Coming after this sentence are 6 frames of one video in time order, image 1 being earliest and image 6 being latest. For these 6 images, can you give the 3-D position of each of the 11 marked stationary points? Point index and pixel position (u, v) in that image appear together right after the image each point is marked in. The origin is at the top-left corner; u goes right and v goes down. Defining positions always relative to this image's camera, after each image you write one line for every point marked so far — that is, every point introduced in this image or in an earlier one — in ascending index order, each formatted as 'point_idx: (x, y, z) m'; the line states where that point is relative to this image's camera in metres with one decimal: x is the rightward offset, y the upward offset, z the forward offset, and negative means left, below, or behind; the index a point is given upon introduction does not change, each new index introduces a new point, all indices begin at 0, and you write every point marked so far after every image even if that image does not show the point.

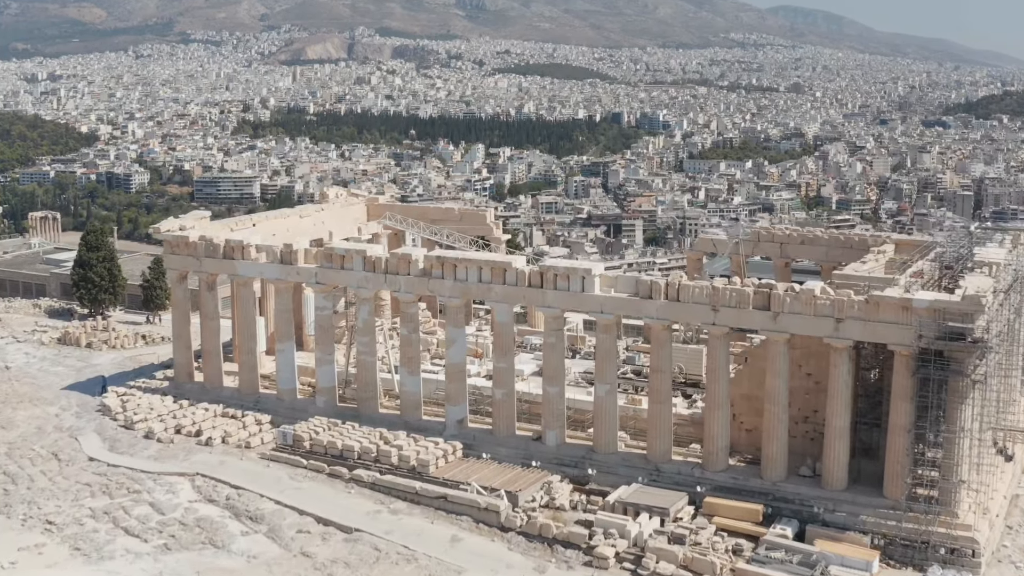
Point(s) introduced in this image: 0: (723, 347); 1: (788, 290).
0: (+3.4, -0.9, +19.3) m
1: (+4.4, 0.0, +18.8) m
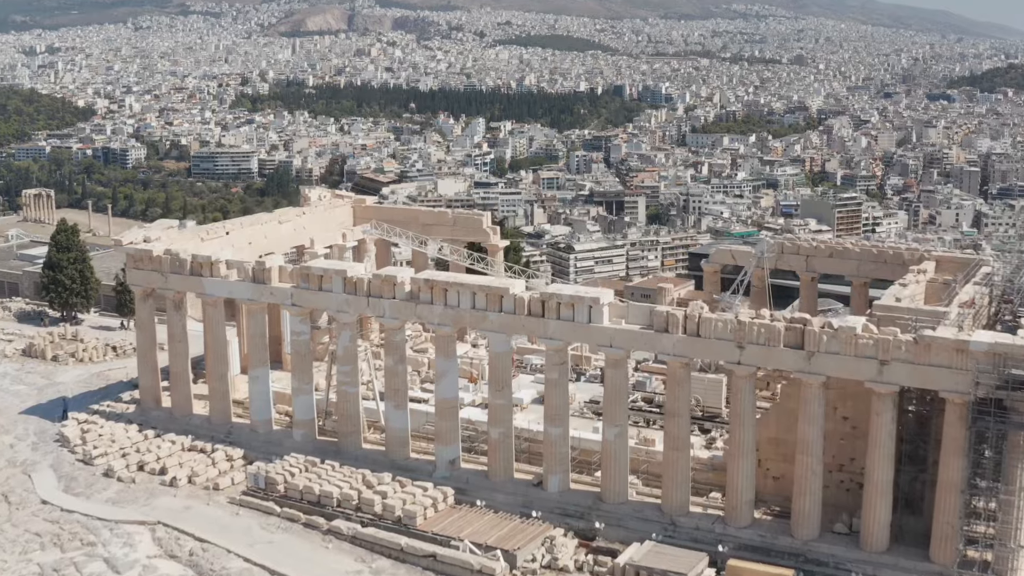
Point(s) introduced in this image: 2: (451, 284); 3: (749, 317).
0: (+3.4, -1.4, +17.0) m
1: (+4.3, -0.5, +16.5) m
2: (-1.0, +0.1, +18.9) m
3: (+3.4, -0.4, +16.9) m
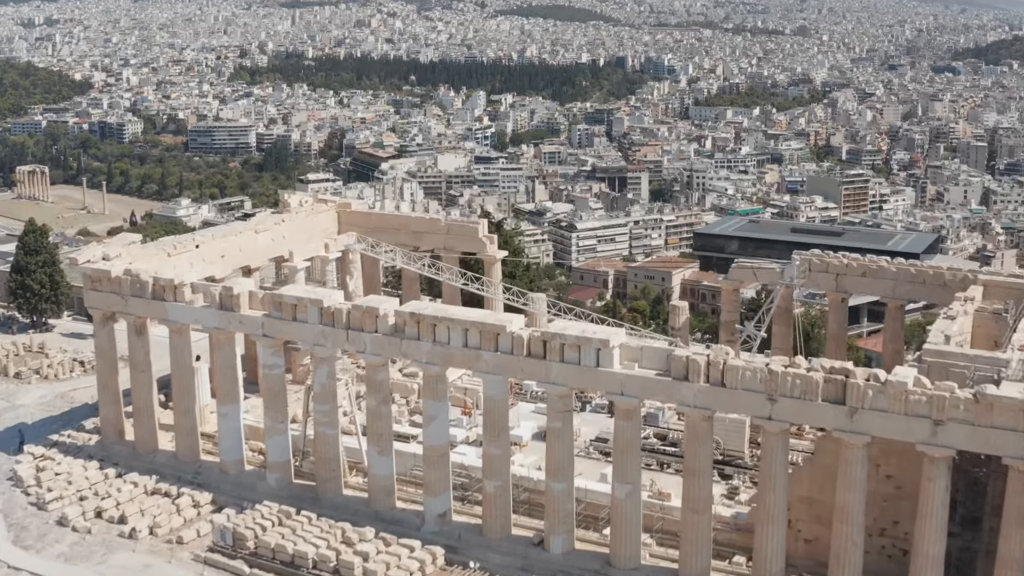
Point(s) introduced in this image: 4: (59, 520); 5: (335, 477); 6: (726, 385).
0: (+3.3, -2.0, +14.9) m
1: (+4.3, -1.1, +14.3) m
2: (-1.0, -0.4, +16.7) m
3: (+3.3, -1.0, +14.7) m
4: (-7.3, -3.7, +19.2) m
5: (-2.8, -3.0, +18.6) m
6: (+2.7, -1.2, +14.9) m
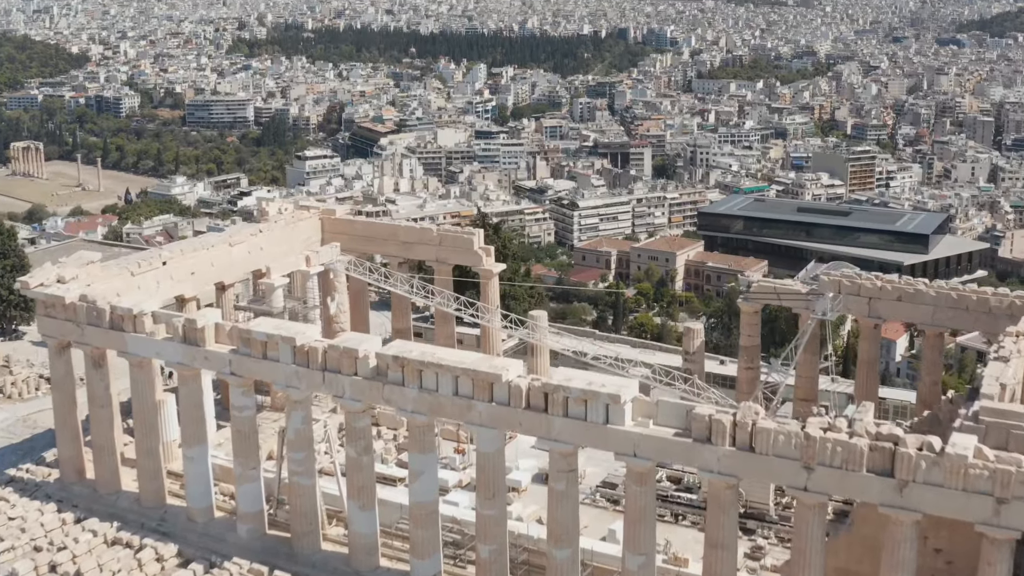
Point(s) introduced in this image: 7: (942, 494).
0: (+3.3, -2.5, +12.9) m
1: (+4.2, -1.6, +12.3) m
2: (-1.1, -0.9, +14.7) m
3: (+3.3, -1.5, +12.7) m
4: (-7.3, -4.1, +17.3) m
5: (-2.8, -3.4, +16.7) m
6: (+2.6, -1.7, +13.0) m
7: (+4.4, -2.1, +12.2) m
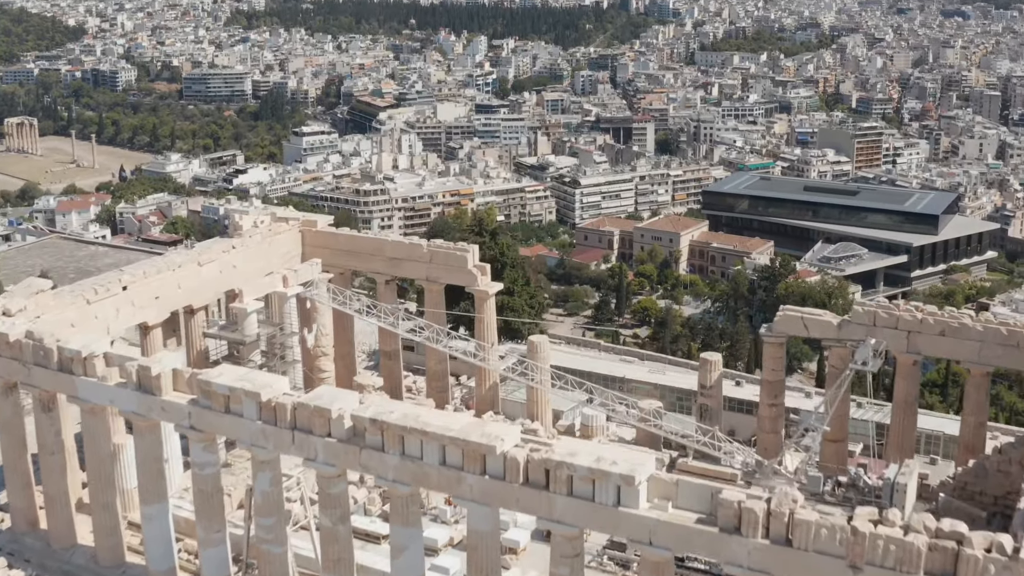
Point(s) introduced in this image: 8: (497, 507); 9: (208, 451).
0: (+3.2, -3.1, +11.0) m
1: (+4.2, -2.3, +10.4) m
2: (-1.1, -1.5, +12.8) m
3: (+3.2, -2.1, +10.8) m
4: (-7.4, -4.7, +15.4) m
5: (-2.9, -3.9, +14.8) m
6: (+2.6, -2.4, +11.0) m
7: (+4.4, -2.7, +10.2) m
8: (-0.2, -2.3, +12.5) m
9: (-3.7, -2.0, +14.7) m
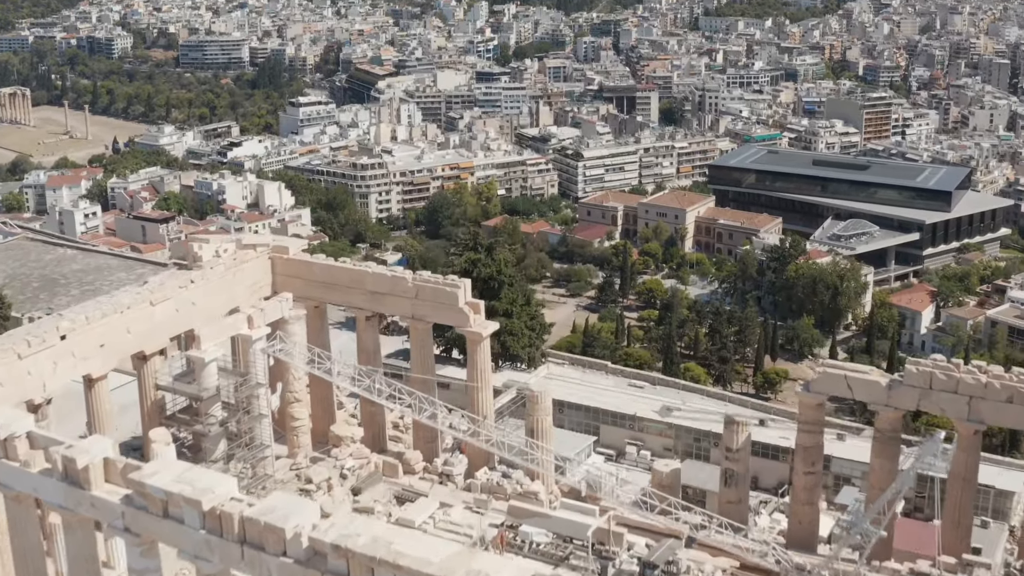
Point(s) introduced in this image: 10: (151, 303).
0: (+3.2, -4.0, +8.7) m
1: (+4.1, -3.2, +8.0) m
2: (-1.1, -2.3, +10.4) m
3: (+3.2, -3.0, +8.5) m
4: (-7.4, -5.4, +13.2) m
5: (-2.9, -4.7, +12.6) m
6: (+2.5, -3.2, +8.7) m
7: (+4.3, -3.6, +7.9) m
8: (-0.2, -3.1, +10.1) m
9: (-3.8, -2.8, +12.3) m
10: (-5.2, -0.2, +17.3) m
